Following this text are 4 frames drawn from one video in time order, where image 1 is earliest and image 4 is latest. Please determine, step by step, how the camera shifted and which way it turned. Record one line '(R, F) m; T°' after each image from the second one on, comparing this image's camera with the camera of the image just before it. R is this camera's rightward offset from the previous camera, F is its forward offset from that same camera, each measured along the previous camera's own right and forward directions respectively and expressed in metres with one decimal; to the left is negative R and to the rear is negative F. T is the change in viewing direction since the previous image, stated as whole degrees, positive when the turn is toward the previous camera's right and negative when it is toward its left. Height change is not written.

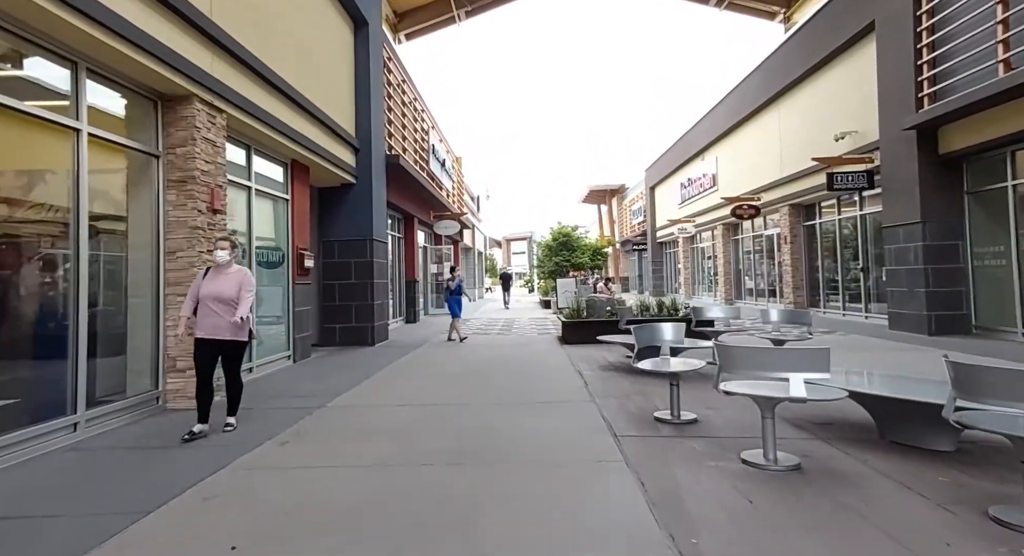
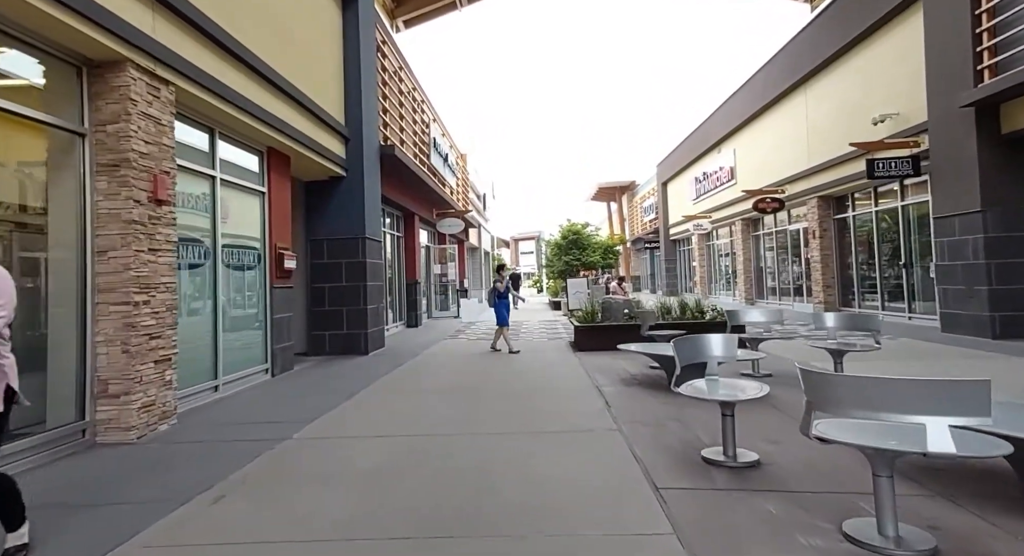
(0.0, +1.0) m; -1°
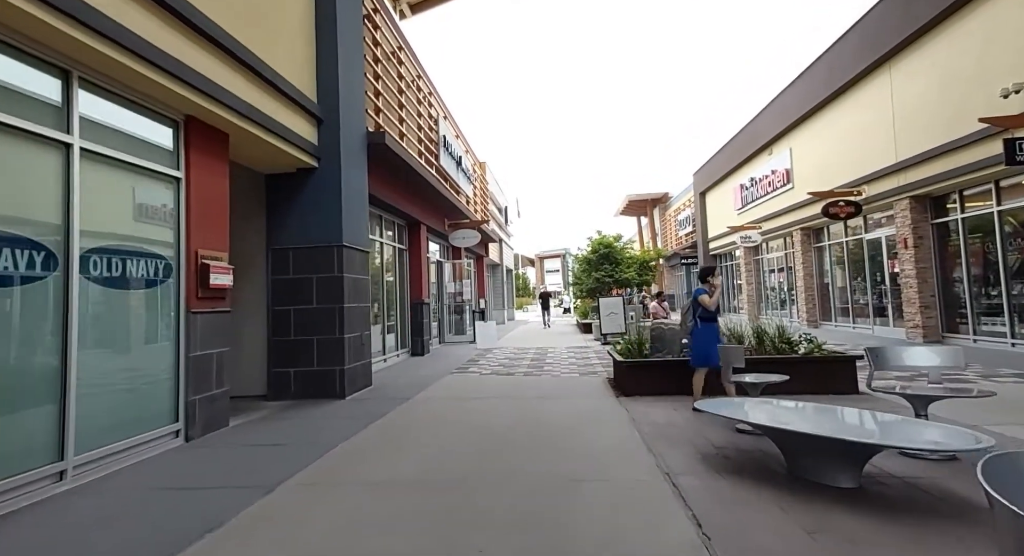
(+0.1, +2.4) m; -3°
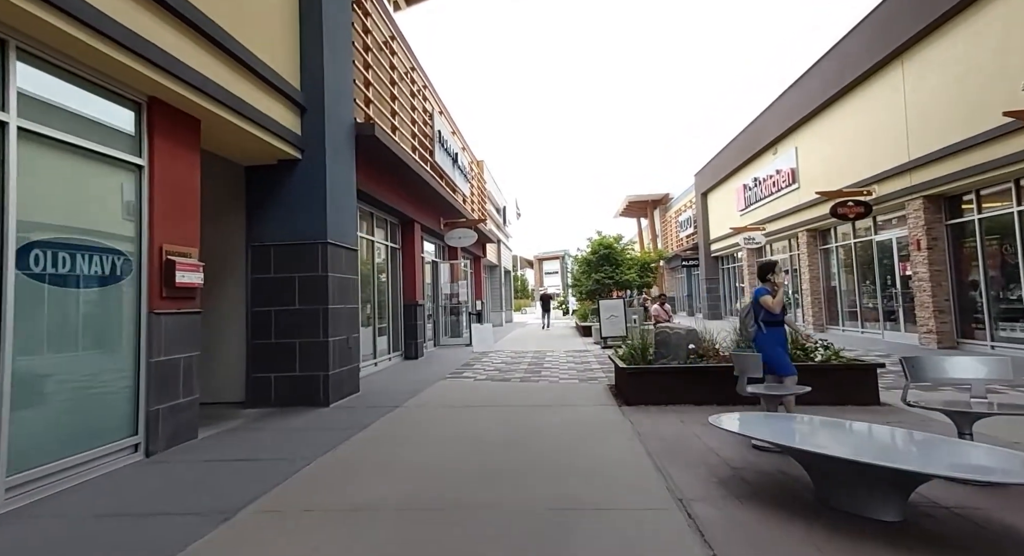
(0.0, +0.5) m; 0°
